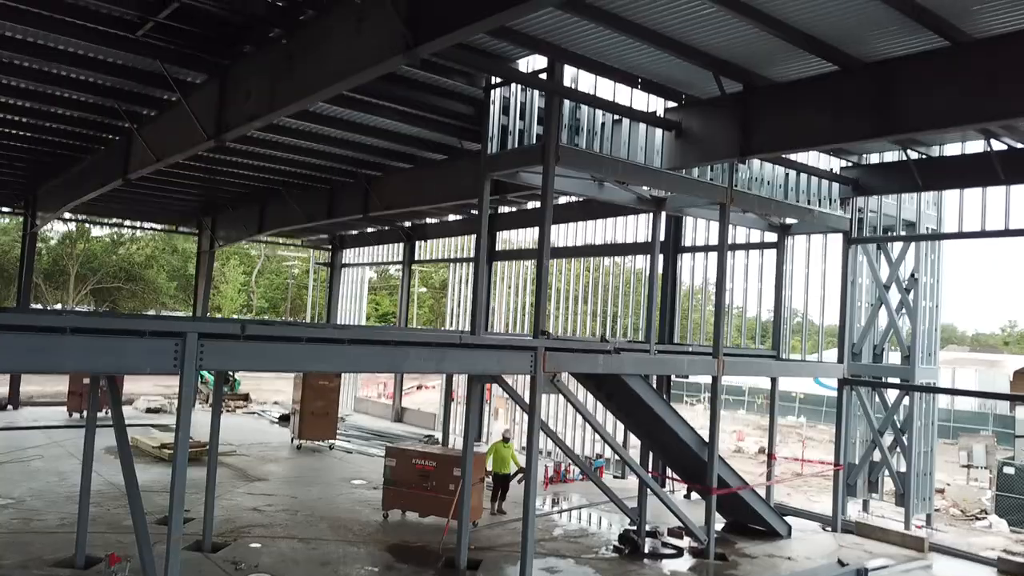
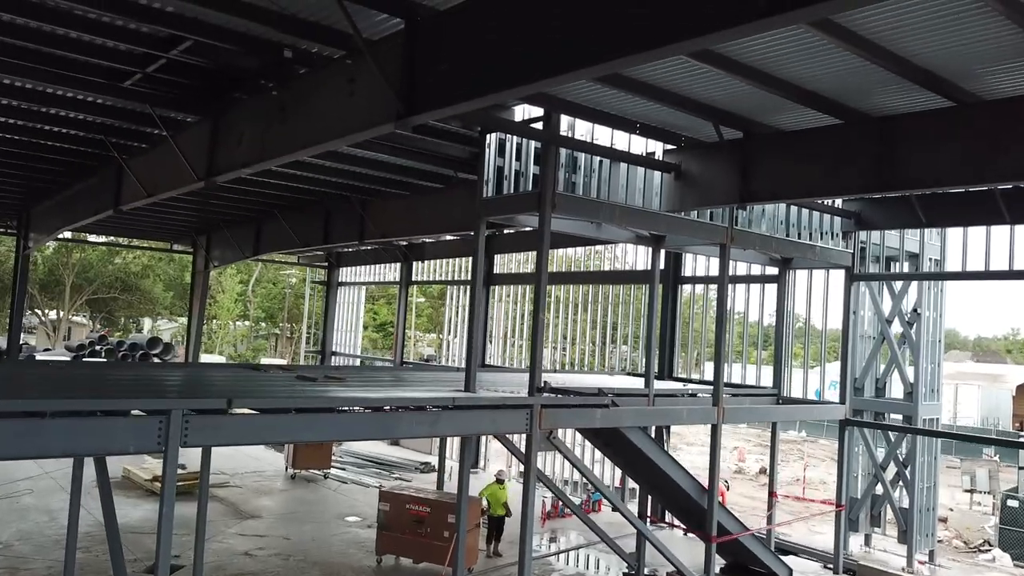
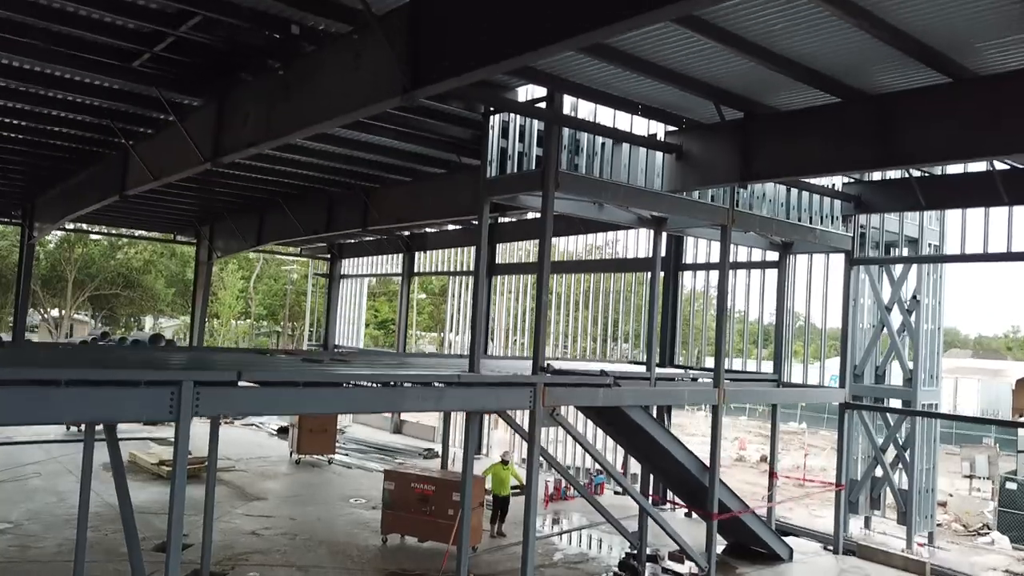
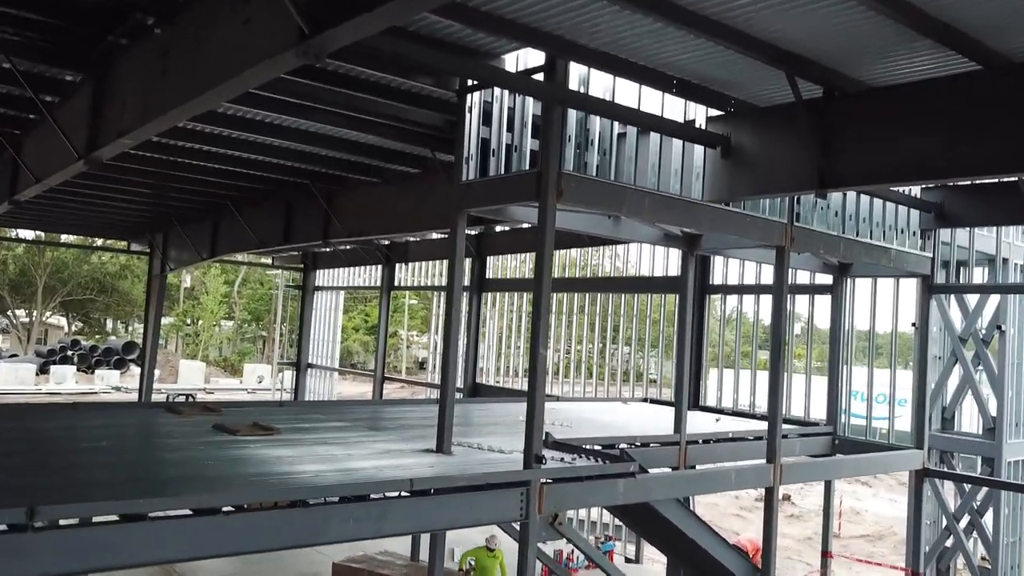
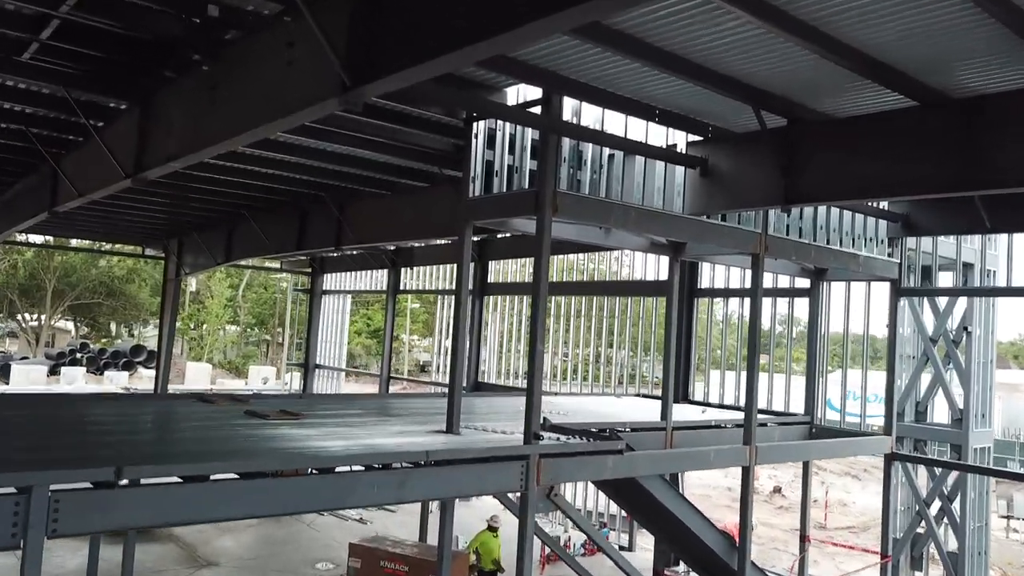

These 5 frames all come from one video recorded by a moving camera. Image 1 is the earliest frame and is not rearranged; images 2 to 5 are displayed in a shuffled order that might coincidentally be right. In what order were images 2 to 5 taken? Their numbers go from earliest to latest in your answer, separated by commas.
3, 2, 5, 4
